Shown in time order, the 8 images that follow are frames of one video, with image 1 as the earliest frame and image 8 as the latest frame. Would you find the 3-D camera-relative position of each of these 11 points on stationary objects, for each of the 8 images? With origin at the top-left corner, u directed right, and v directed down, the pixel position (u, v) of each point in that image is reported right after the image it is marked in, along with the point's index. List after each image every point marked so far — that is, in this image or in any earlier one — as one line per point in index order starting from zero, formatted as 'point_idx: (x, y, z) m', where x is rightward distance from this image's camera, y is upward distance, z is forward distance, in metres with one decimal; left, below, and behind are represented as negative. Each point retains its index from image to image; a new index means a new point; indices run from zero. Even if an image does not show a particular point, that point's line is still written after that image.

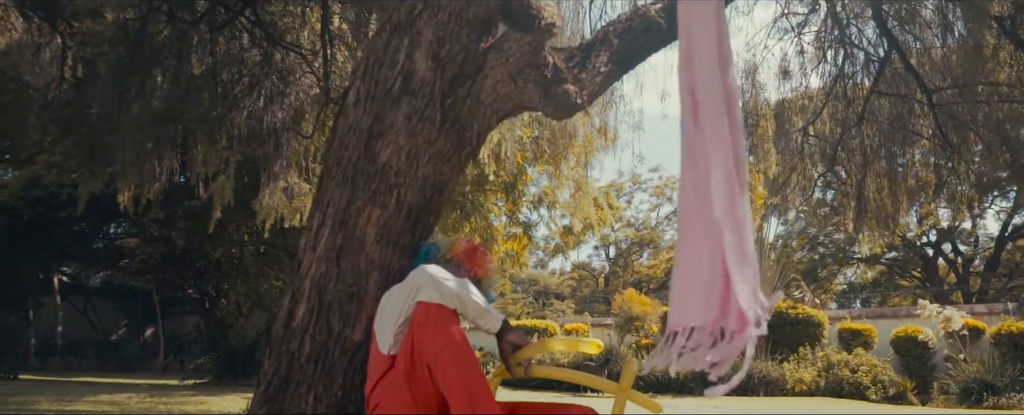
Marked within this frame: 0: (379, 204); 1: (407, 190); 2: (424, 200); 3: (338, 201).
0: (-0.5, 0.0, +3.5) m
1: (-0.4, +0.1, +3.5) m
2: (-0.3, 0.0, +3.6) m
3: (-0.7, 0.0, +3.6) m
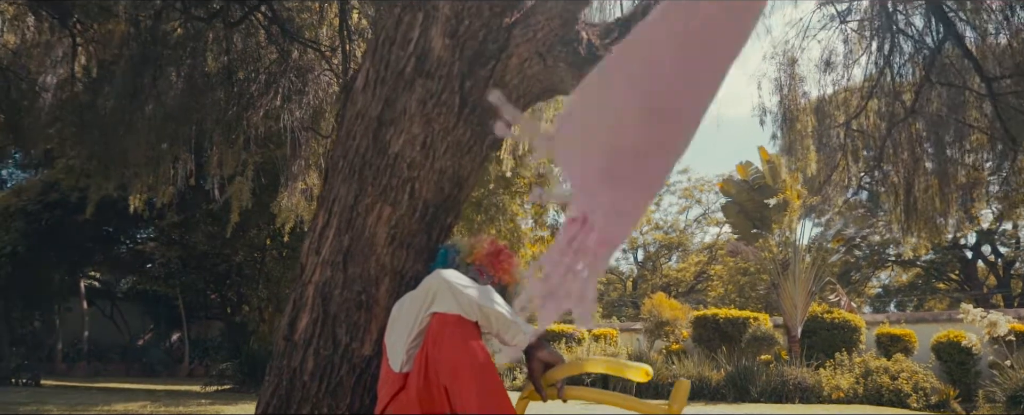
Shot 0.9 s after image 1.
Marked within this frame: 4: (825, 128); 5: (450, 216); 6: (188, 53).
0: (-0.4, 0.0, +3.1) m
1: (-0.3, +0.1, +3.1) m
2: (-0.2, 0.0, +3.2) m
3: (-0.6, 0.0, +3.2) m
4: (+1.9, +0.4, +6.5) m
5: (-0.2, 0.0, +3.2) m
6: (-2.6, +1.2, +7.7) m
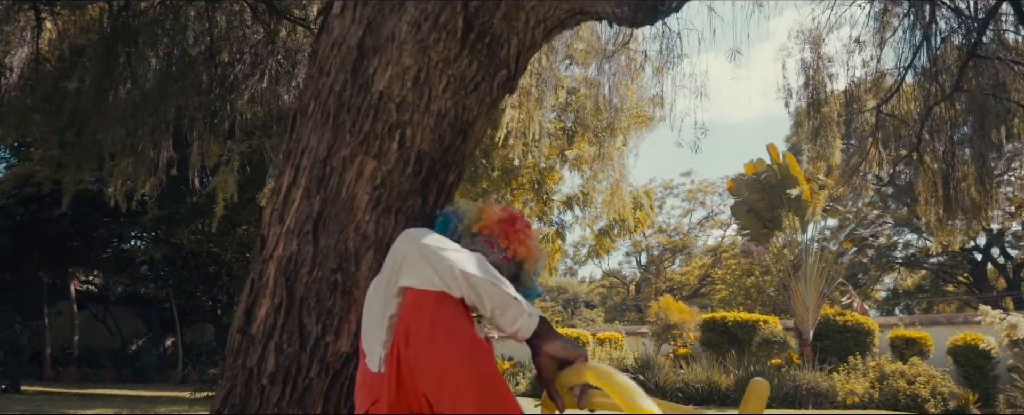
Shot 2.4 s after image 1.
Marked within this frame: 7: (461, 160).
0: (-0.3, +0.1, +2.4) m
1: (-0.2, +0.2, +2.4) m
2: (-0.2, +0.1, +2.4) m
3: (-0.5, +0.2, +2.5) m
4: (+2.0, +0.5, +5.8) m
5: (-0.1, +0.1, +2.5) m
6: (-2.5, +1.3, +7.0) m
7: (-0.1, +0.1, +2.5) m
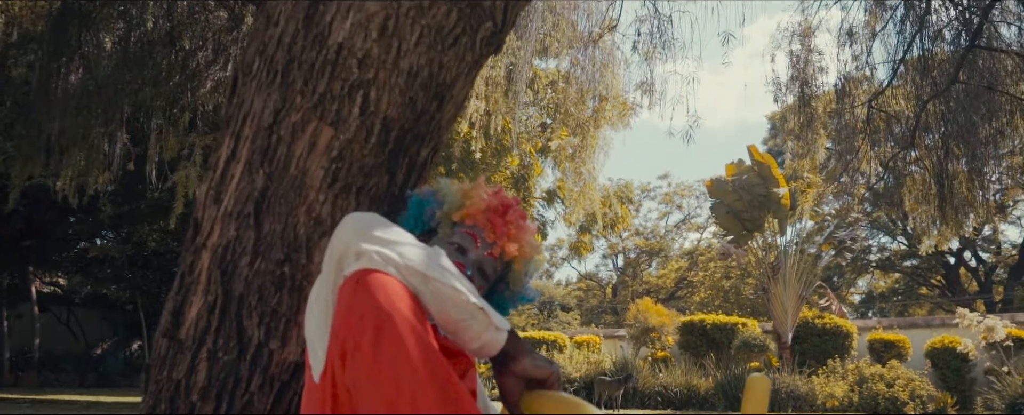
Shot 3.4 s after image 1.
0: (-0.4, +0.2, +2.0) m
1: (-0.3, +0.2, +2.0) m
2: (-0.2, +0.2, +2.0) m
3: (-0.6, +0.2, +2.0) m
4: (+1.9, +0.6, +5.4) m
5: (-0.2, +0.1, +2.1) m
6: (-2.7, +1.4, +6.6) m
7: (-0.2, +0.1, +2.1) m
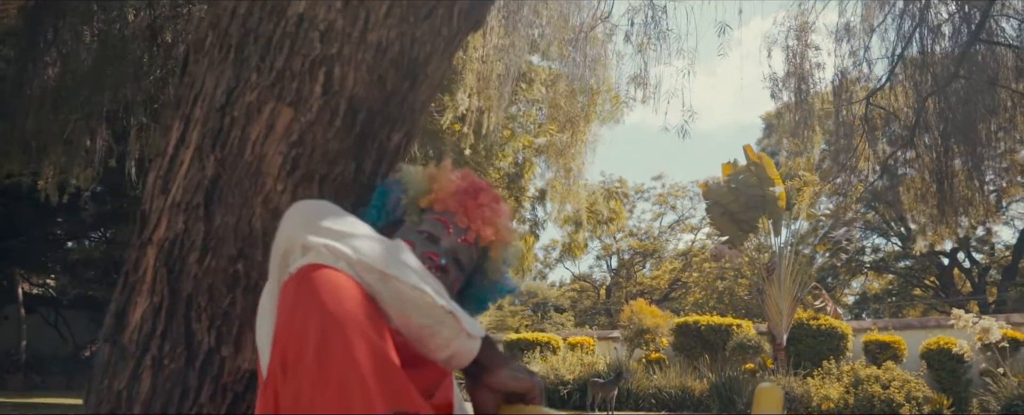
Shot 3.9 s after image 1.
0: (-0.4, +0.2, +1.8) m
1: (-0.3, +0.3, +1.8) m
2: (-0.3, +0.2, +1.8) m
3: (-0.6, +0.2, +1.8) m
4: (+1.8, +0.6, +5.2) m
5: (-0.2, +0.1, +1.9) m
6: (-2.7, +1.4, +6.3) m
7: (-0.2, +0.2, +1.9) m
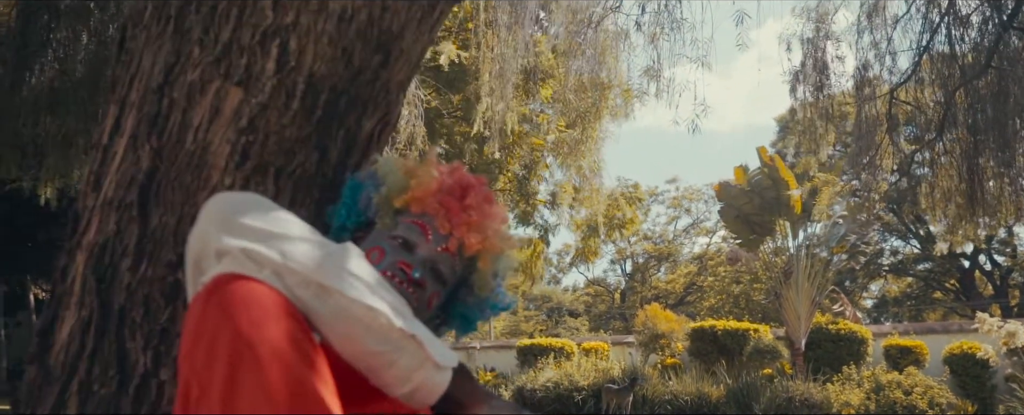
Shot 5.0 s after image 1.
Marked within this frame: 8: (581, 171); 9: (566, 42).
0: (-0.4, +0.2, +1.5) m
1: (-0.3, +0.3, +1.5) m
2: (-0.3, +0.2, +1.6) m
3: (-0.6, +0.2, +1.6) m
4: (+1.8, +0.6, +4.9) m
5: (-0.2, +0.1, +1.6) m
6: (-2.7, +1.3, +6.1) m
7: (-0.2, +0.2, +1.6) m
8: (+0.6, +0.3, +7.8) m
9: (+0.3, +0.8, +4.7) m
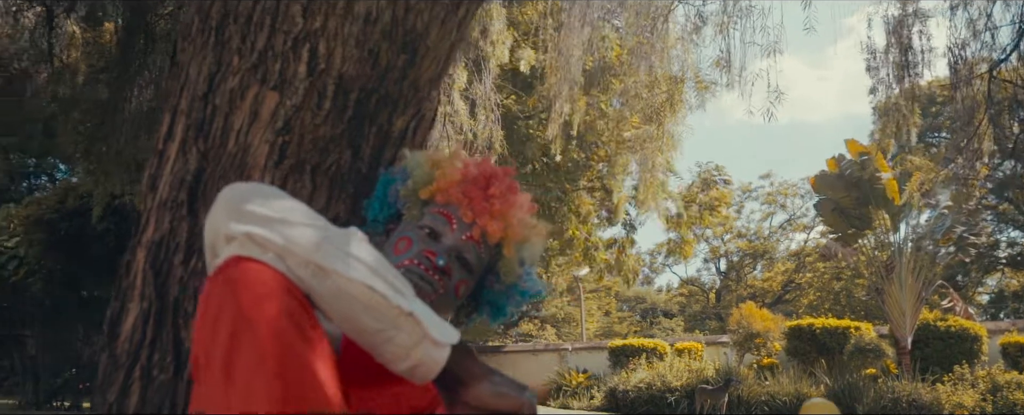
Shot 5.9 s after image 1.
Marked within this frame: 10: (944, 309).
0: (-0.4, +0.2, +1.6) m
1: (-0.3, +0.3, +1.6) m
2: (-0.2, +0.2, +1.6) m
3: (-0.6, +0.2, +1.7) m
4: (+2.2, +0.6, +4.8) m
5: (-0.2, +0.2, +1.7) m
6: (-2.2, +1.3, +6.4) m
7: (-0.2, +0.2, +1.7) m
8: (+1.2, +0.3, +7.8) m
9: (+0.6, +0.8, +4.7) m
10: (+7.9, -1.9, +18.0) m
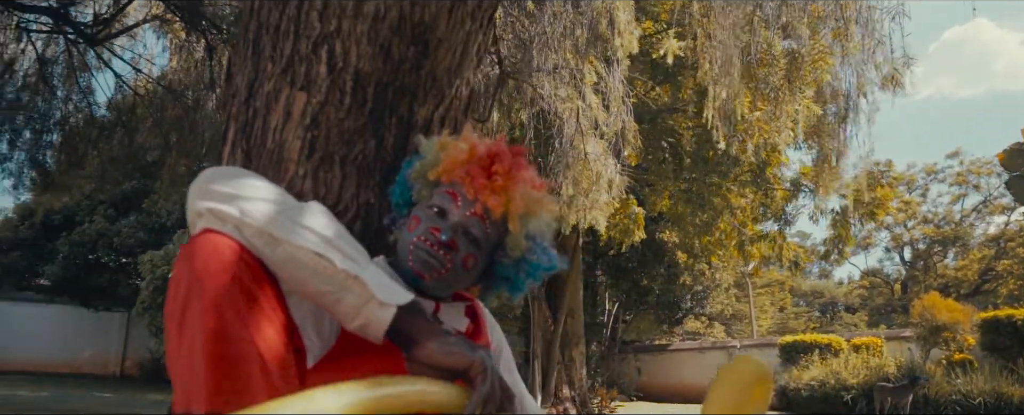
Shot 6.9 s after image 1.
0: (-0.4, +0.2, +1.8) m
1: (-0.3, +0.3, +1.8) m
2: (-0.2, +0.3, +1.8) m
3: (-0.5, +0.2, +1.9) m
4: (+2.7, +0.8, +4.5) m
5: (-0.2, +0.2, +1.8) m
6: (-1.4, +1.2, +6.9) m
7: (-0.1, +0.2, +1.9) m
8: (+2.3, +0.4, +7.6) m
9: (+1.1, +0.9, +4.7) m
10: (+10.8, -1.5, +16.5) m
